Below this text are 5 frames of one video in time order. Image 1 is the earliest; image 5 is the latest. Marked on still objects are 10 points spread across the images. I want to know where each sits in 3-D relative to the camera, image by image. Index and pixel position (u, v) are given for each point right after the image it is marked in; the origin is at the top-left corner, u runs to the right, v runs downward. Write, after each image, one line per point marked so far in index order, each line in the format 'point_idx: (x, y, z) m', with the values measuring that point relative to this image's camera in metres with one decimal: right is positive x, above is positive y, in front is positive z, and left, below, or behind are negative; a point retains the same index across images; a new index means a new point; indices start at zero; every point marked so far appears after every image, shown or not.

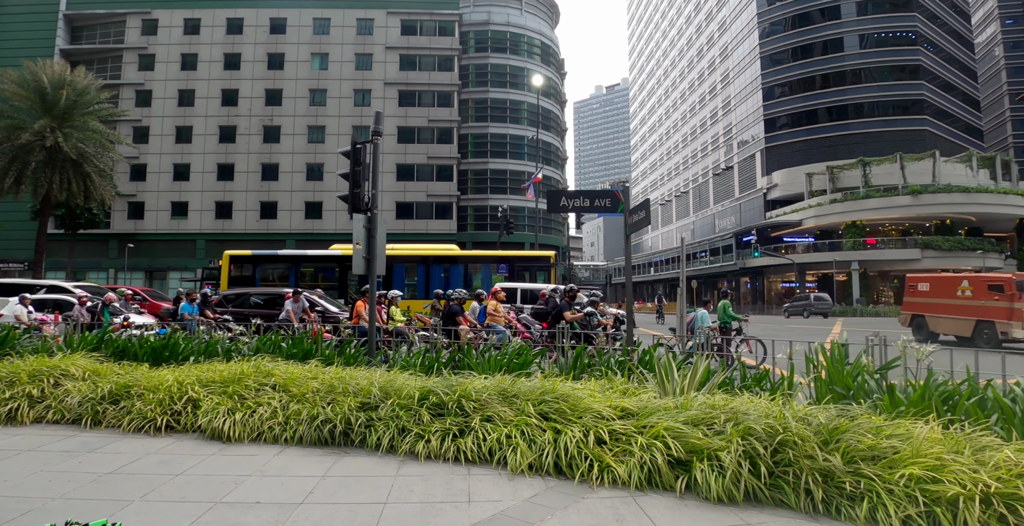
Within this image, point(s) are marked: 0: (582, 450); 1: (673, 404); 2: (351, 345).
0: (+0.6, -1.6, +4.4) m
1: (+1.4, -1.3, +4.7) m
2: (-2.6, -1.3, +8.3) m
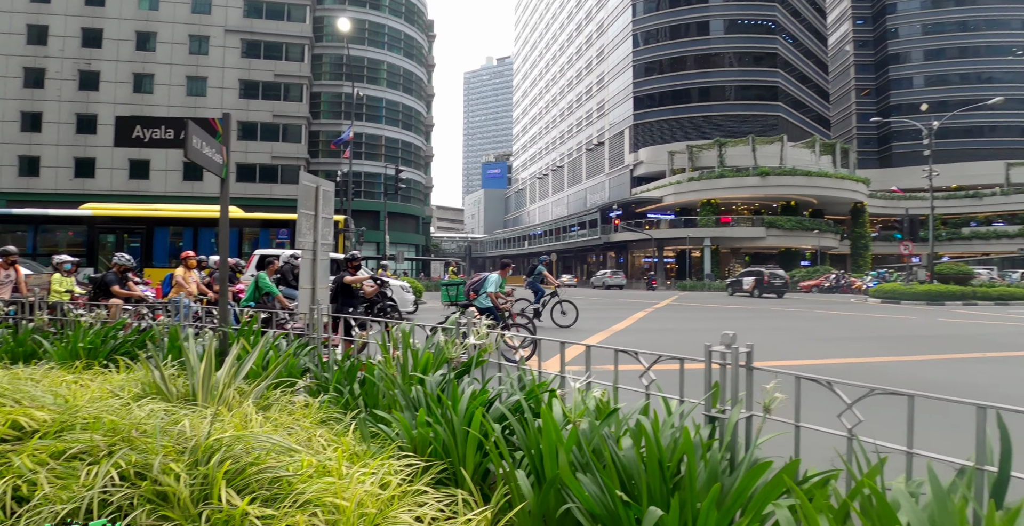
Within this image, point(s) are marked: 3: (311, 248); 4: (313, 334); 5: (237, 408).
0: (-3.3, -1.3, +2.8) m
1: (-2.5, -1.0, +3.2) m
2: (-7.0, -0.8, +6.1) m
3: (-2.1, +0.1, +5.5) m
4: (-1.9, -0.7, +5.0) m
5: (-1.8, -0.9, +3.4) m
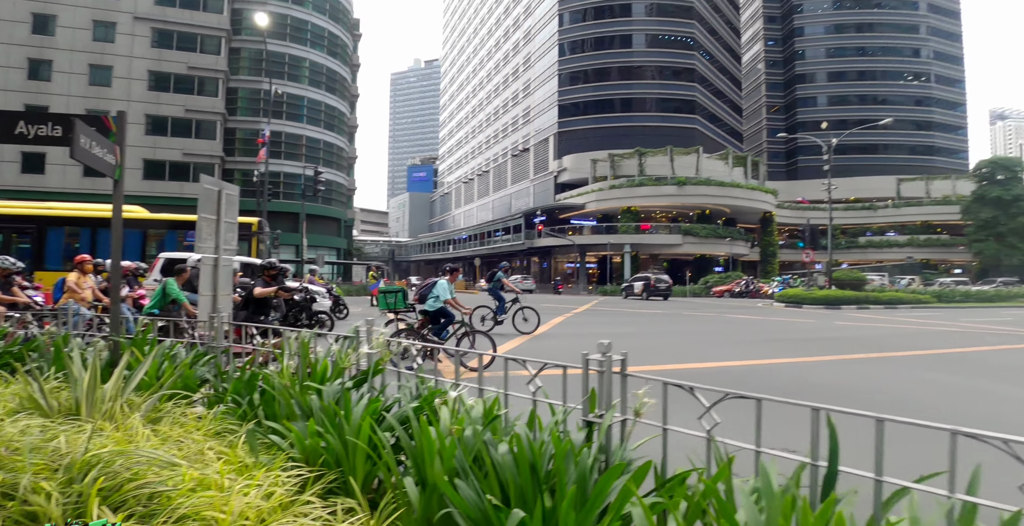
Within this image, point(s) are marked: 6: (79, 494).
0: (-3.8, -1.3, +2.5) m
1: (-3.1, -1.0, +3.0) m
2: (-7.9, -0.8, +5.4) m
3: (-3.0, +0.1, +5.3) m
4: (-2.7, -0.7, +4.9) m
5: (-2.4, -1.0, +3.2) m
6: (-2.0, -1.0, +2.4) m
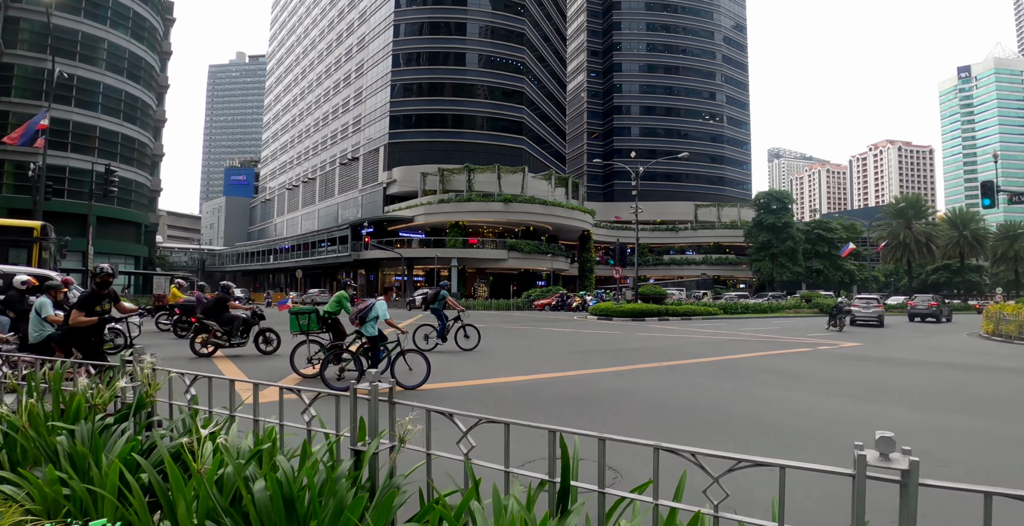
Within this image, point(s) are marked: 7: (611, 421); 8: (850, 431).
0: (-5.0, -1.4, +1.5) m
1: (-4.4, -1.1, +2.2) m
2: (-9.7, -0.8, +3.4) m
3: (-4.8, 0.0, +4.5) m
4: (-4.5, -0.9, +4.1) m
5: (-3.8, -1.1, +2.6) m
6: (-3.1, -1.2, +1.8) m
7: (+1.2, -1.9, +6.3) m
8: (+4.0, -2.0, +6.1) m
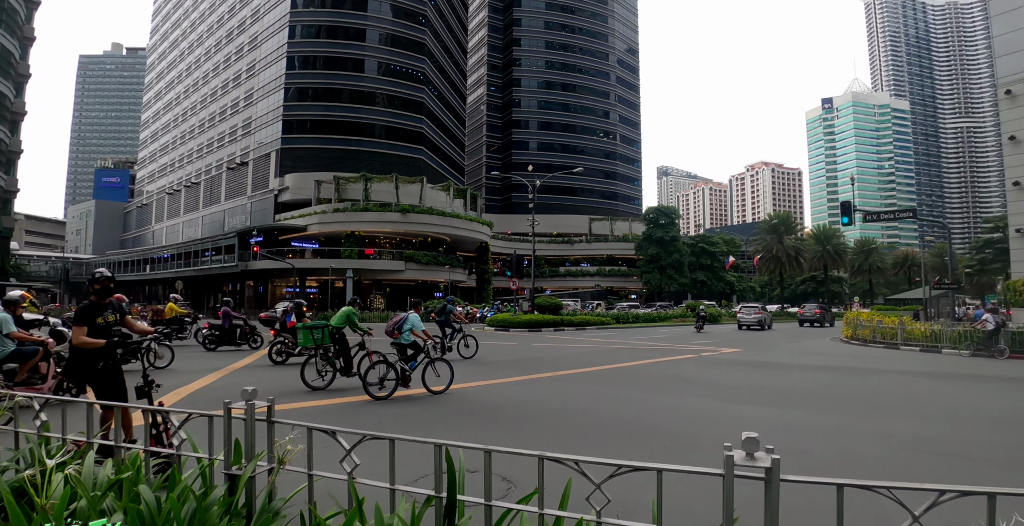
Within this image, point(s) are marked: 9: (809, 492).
0: (-5.5, -1.5, +0.8) m
1: (-5.0, -1.2, +1.5) m
2: (-10.4, -0.9, +2.0) m
3: (-5.7, -0.1, +3.7) m
4: (-5.3, -1.0, +3.4) m
5: (-4.4, -1.2, +2.0) m
6: (-3.7, -1.3, +1.4) m
7: (0.0, -2.0, +6.3) m
8: (+2.7, -2.1, +6.5) m
9: (+3.1, -2.4, +5.5) m
